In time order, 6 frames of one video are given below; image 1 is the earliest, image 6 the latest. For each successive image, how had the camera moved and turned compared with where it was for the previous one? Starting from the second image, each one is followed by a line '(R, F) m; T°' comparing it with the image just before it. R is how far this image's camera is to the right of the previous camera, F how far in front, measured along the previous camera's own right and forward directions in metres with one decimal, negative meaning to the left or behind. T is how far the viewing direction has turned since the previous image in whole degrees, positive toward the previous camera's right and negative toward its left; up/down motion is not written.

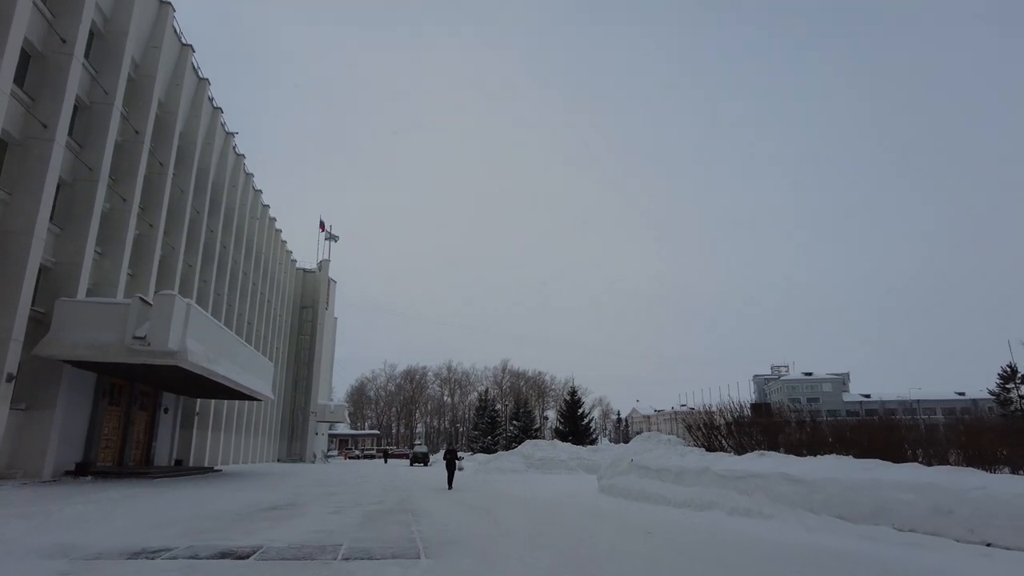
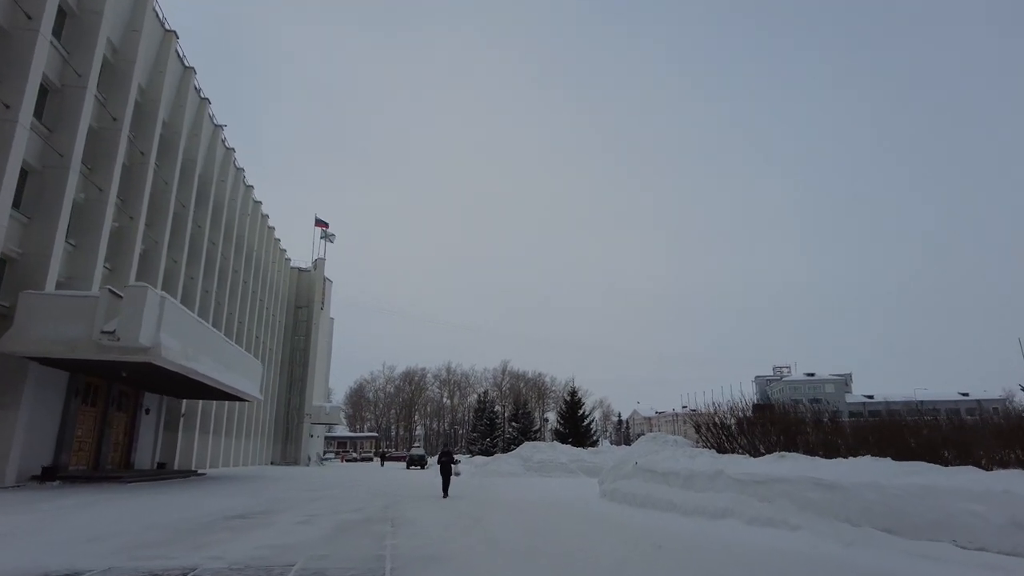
(+0.1, +1.0) m; 0°
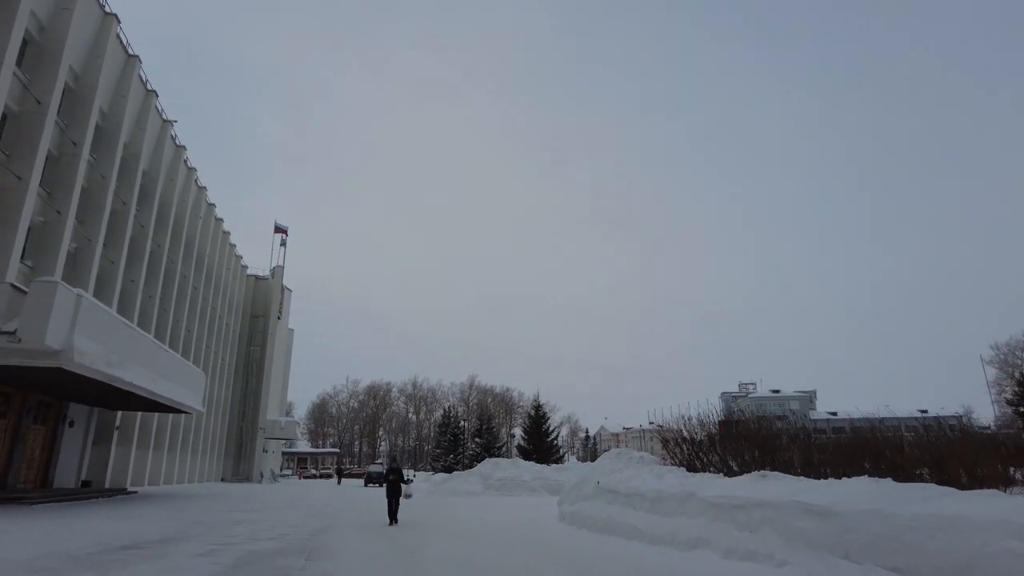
(+0.3, +1.1) m; +3°
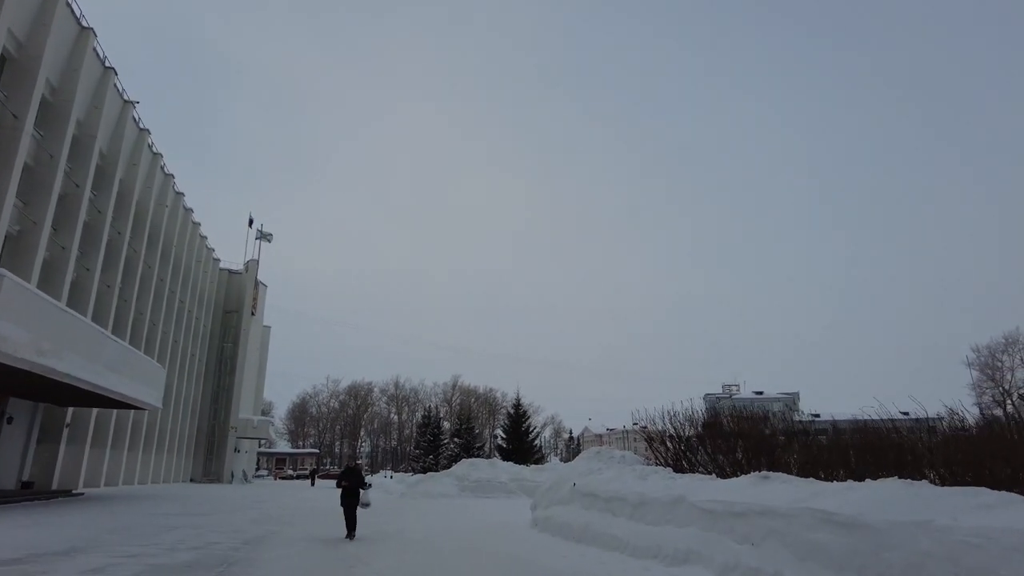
(+0.3, +1.2) m; +1°
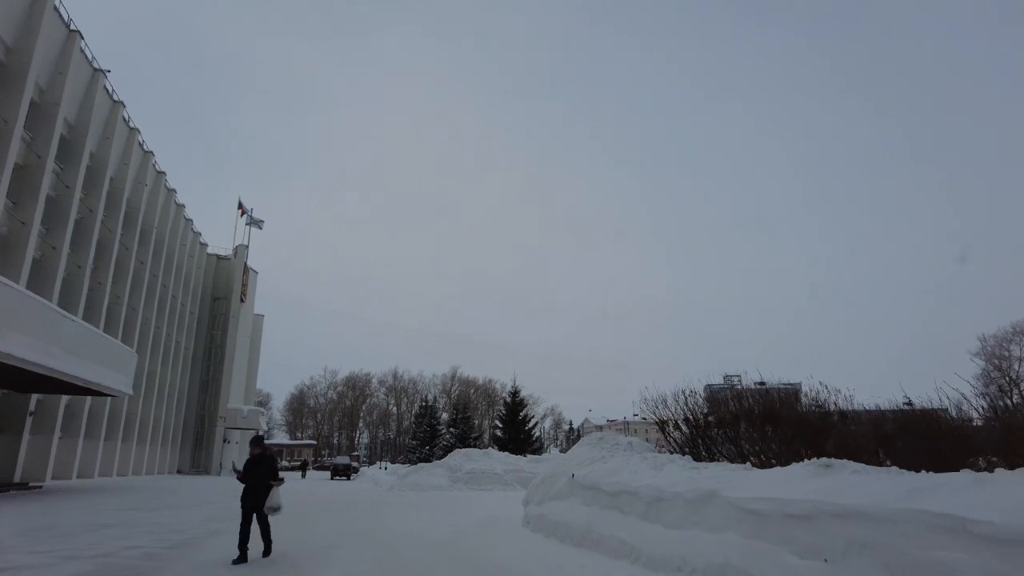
(+0.2, +1.6) m; 0°
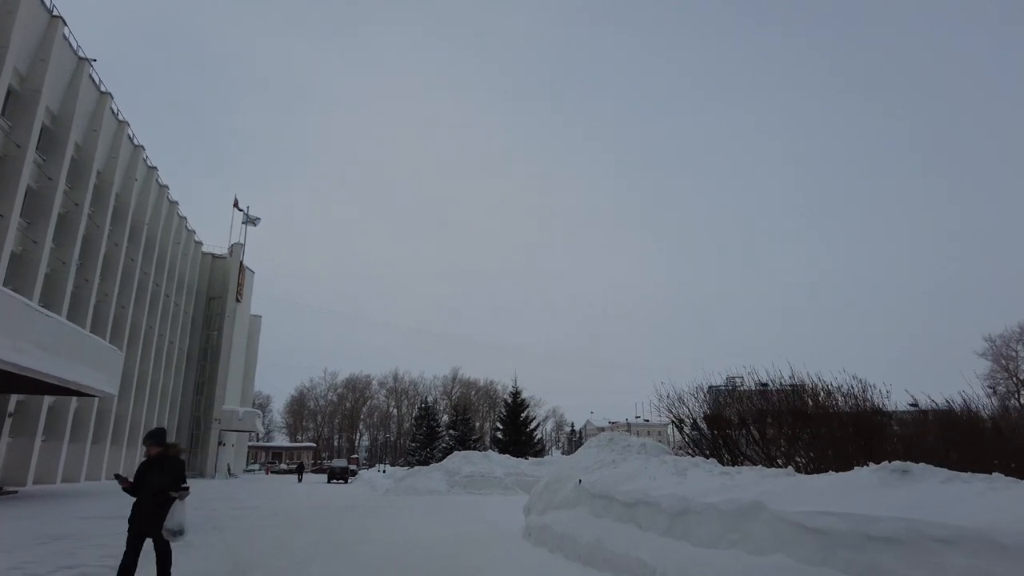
(0.0, +0.9) m; 0°
